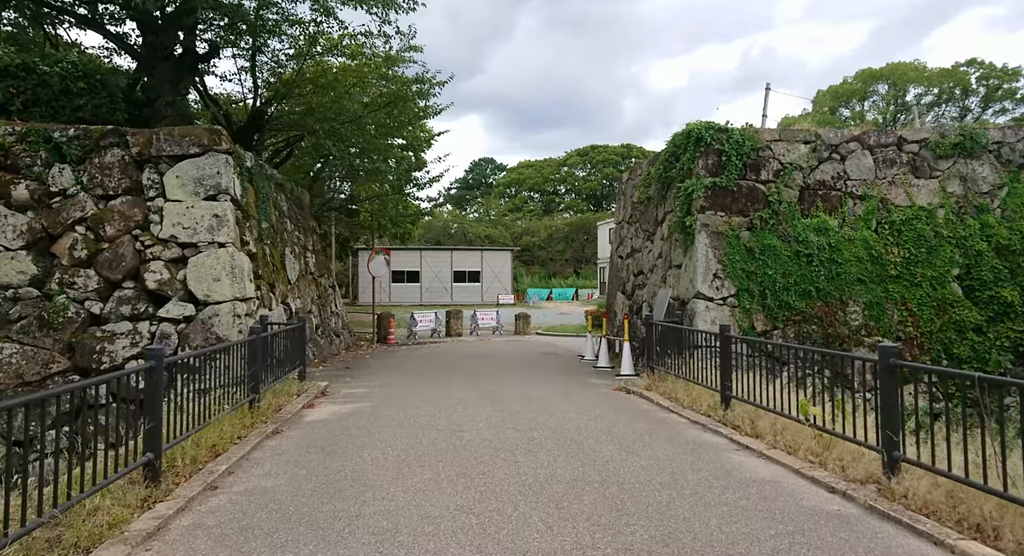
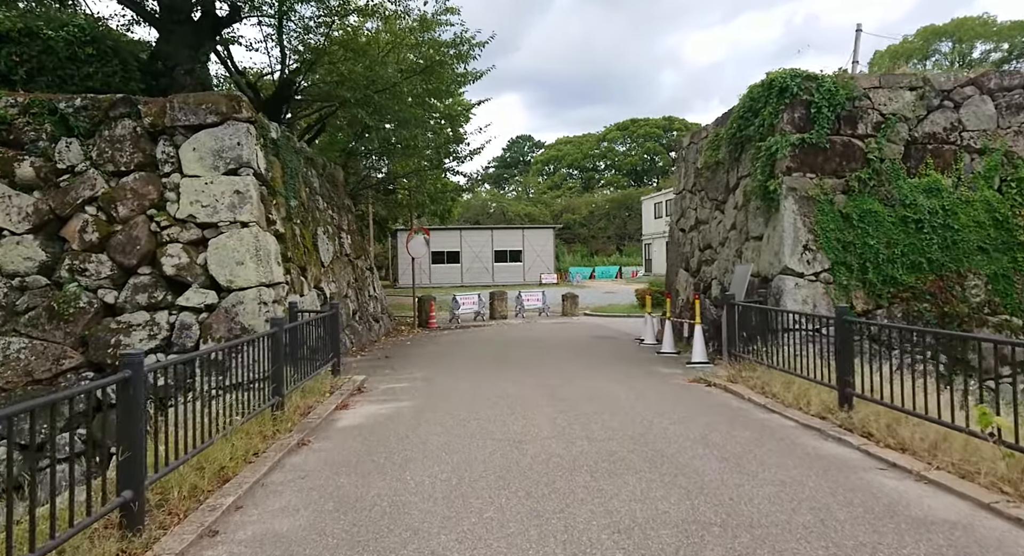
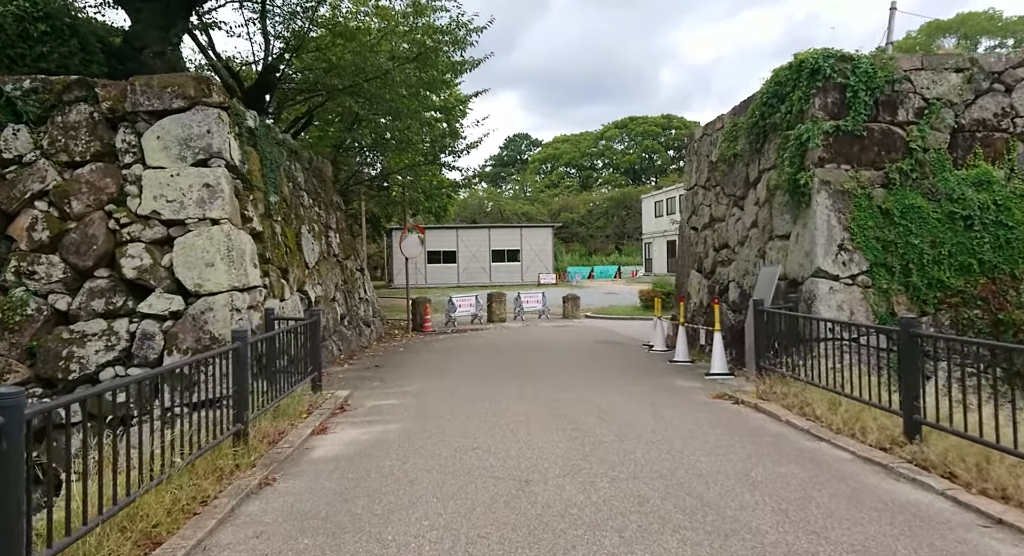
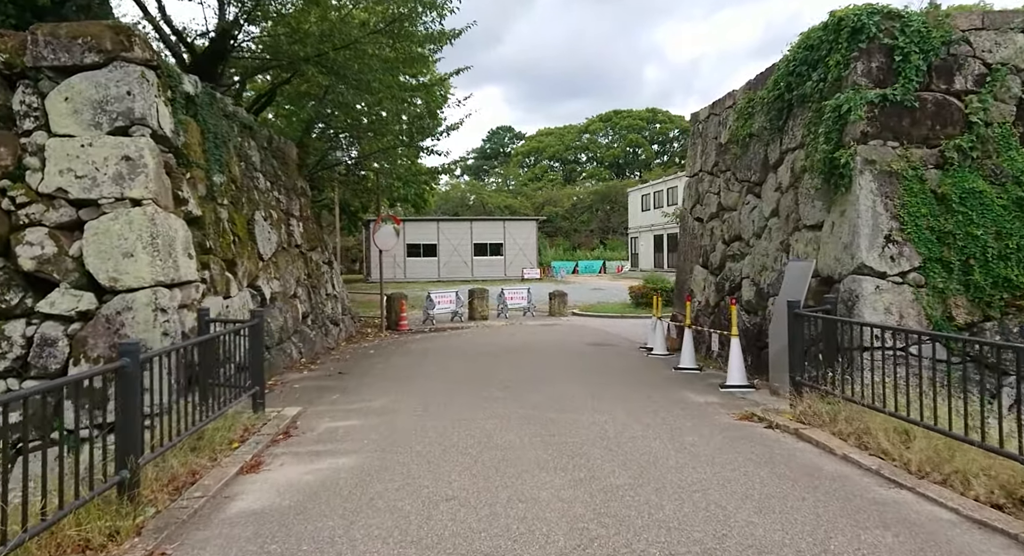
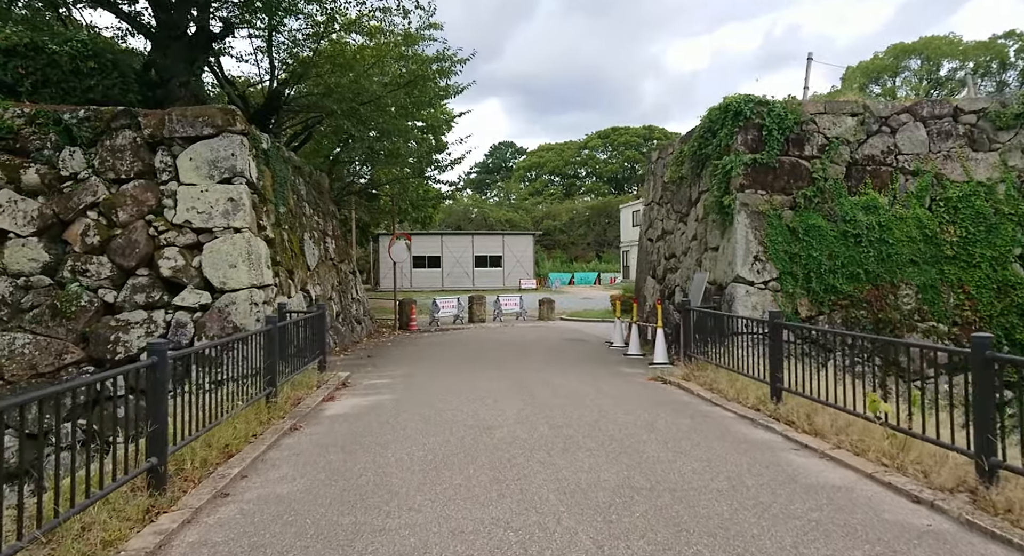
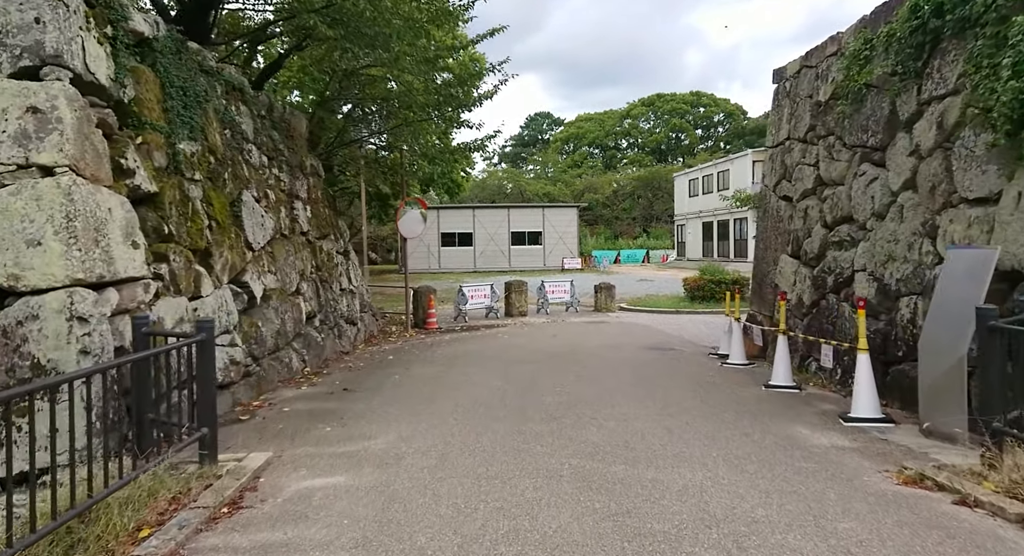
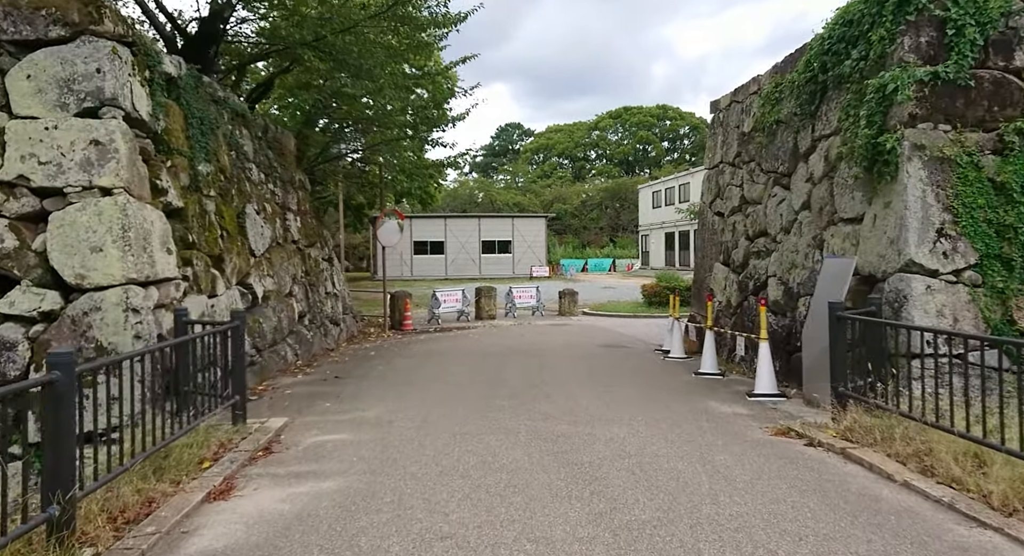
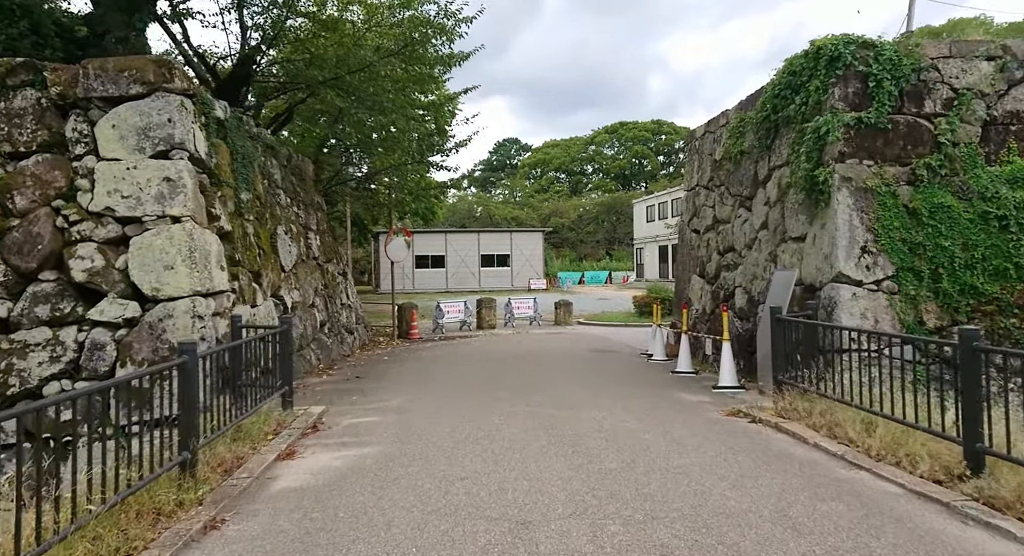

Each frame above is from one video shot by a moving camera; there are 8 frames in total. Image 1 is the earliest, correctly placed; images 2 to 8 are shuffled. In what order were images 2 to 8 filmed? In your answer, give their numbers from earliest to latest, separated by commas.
5, 2, 3, 8, 4, 7, 6
